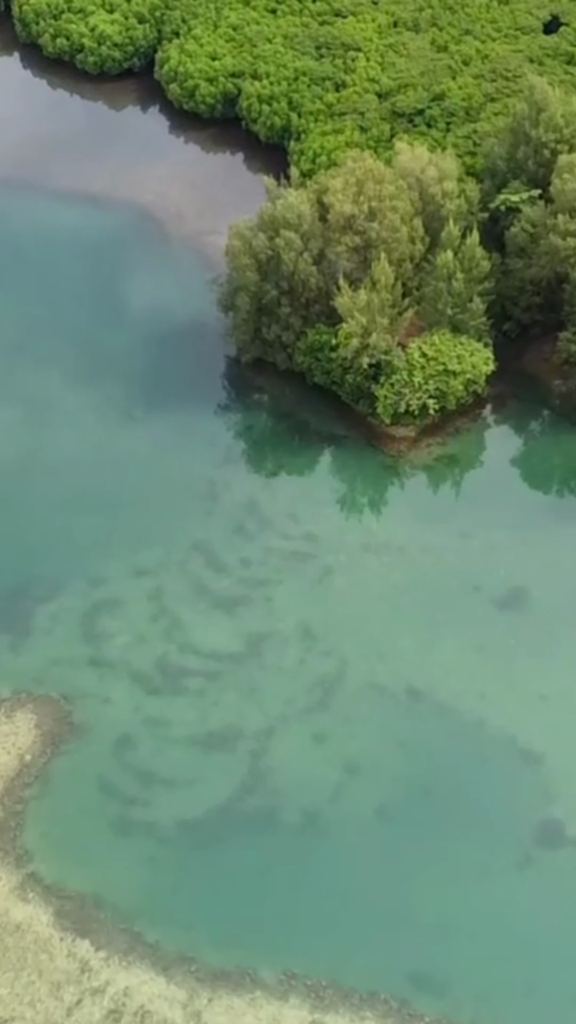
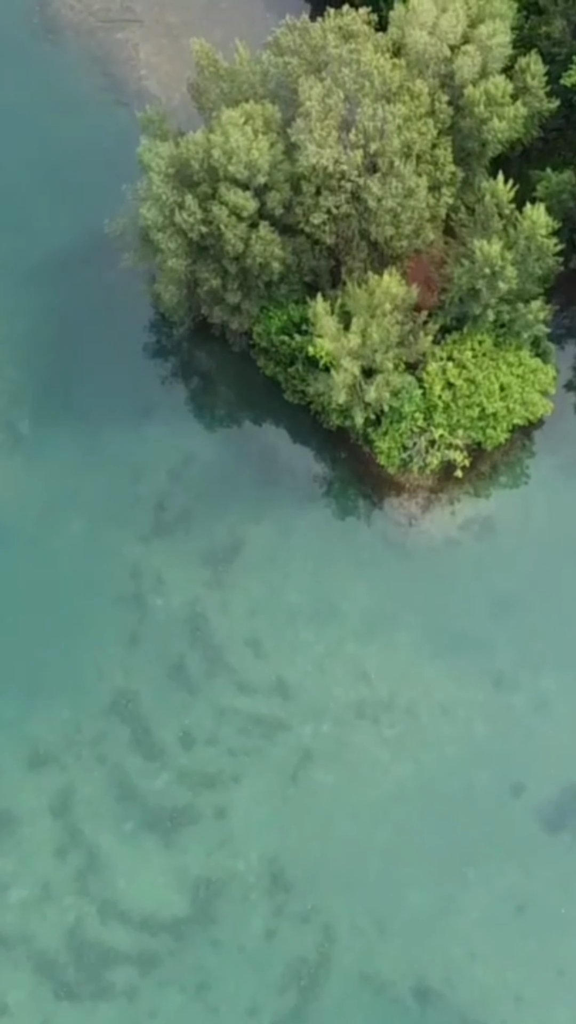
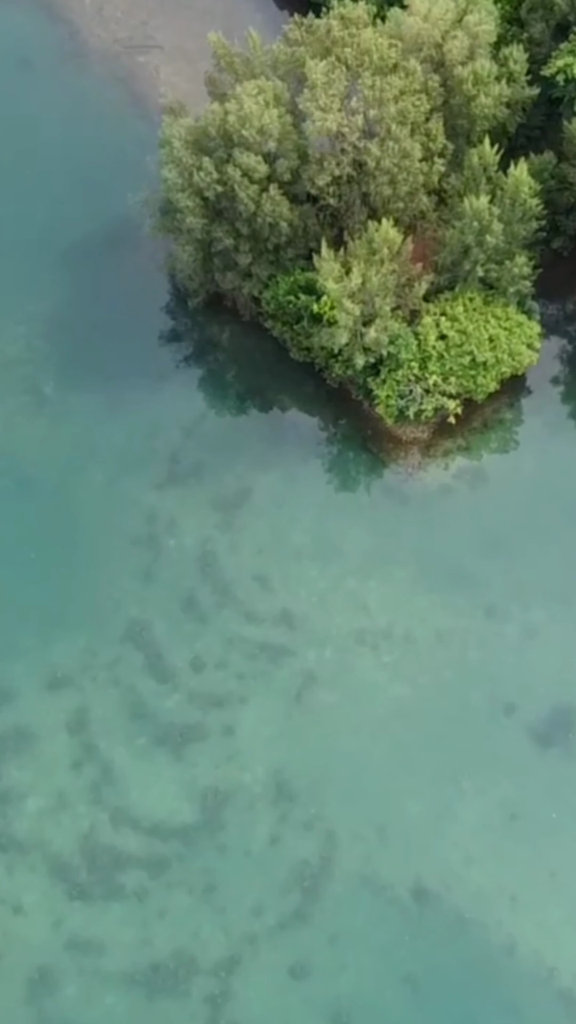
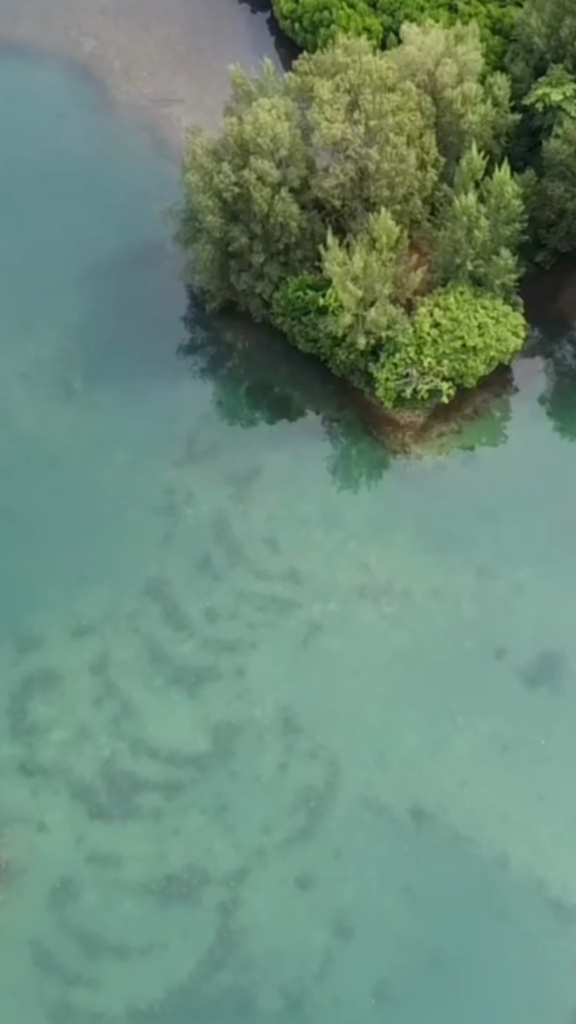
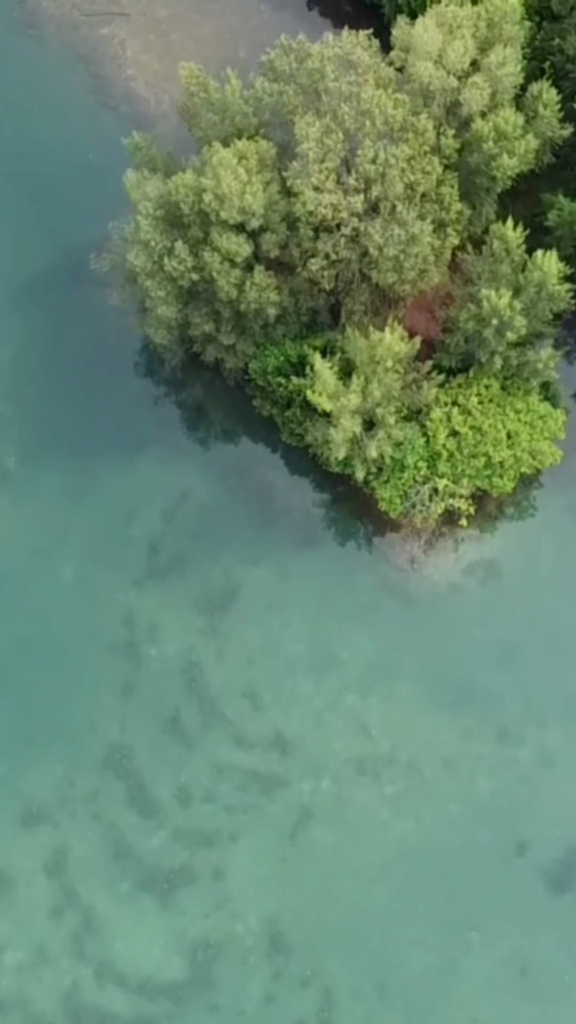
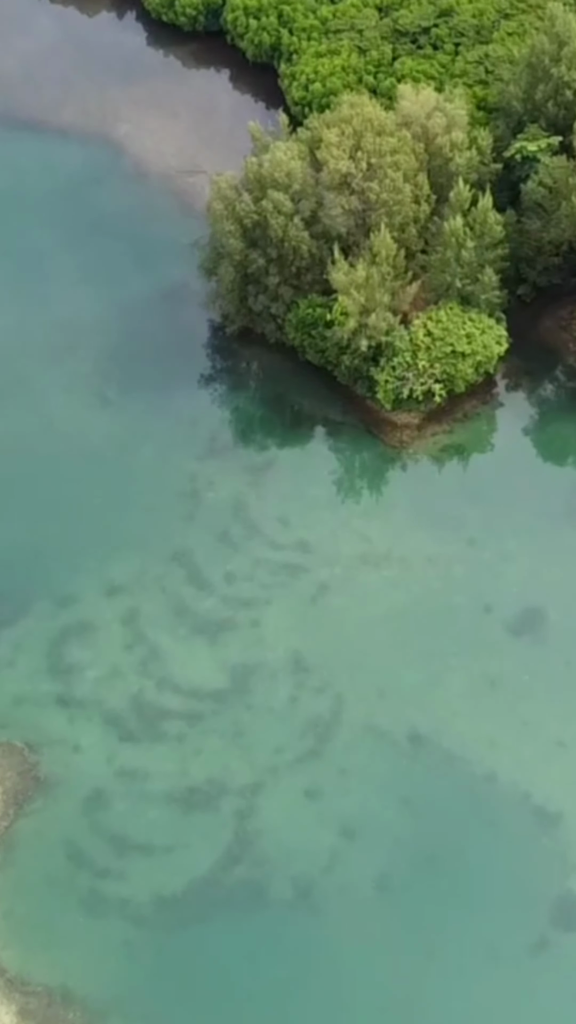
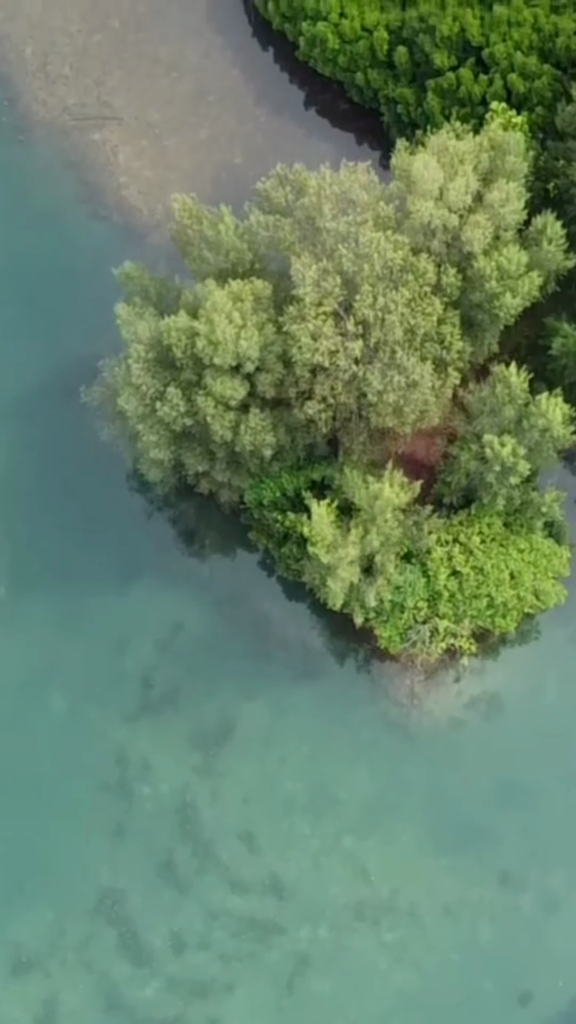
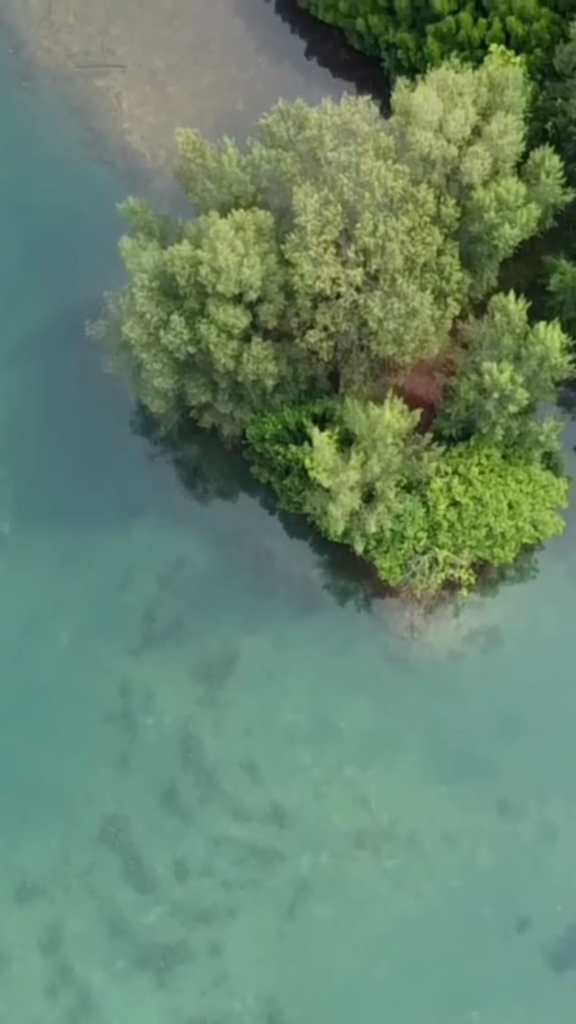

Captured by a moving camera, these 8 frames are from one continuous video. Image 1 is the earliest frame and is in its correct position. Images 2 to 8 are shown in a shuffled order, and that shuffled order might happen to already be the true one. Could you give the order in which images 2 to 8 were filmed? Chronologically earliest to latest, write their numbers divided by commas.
6, 4, 3, 2, 5, 8, 7
